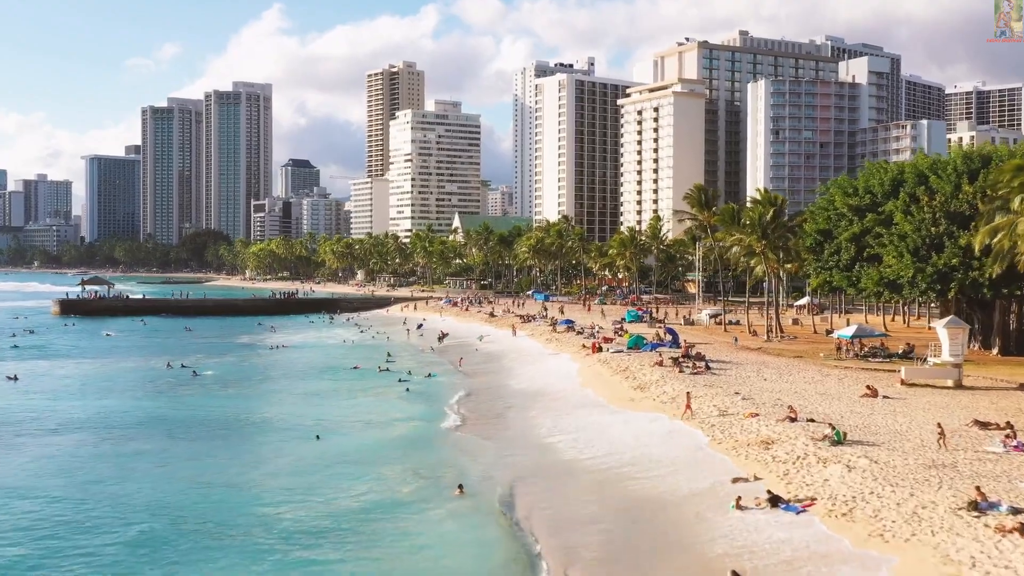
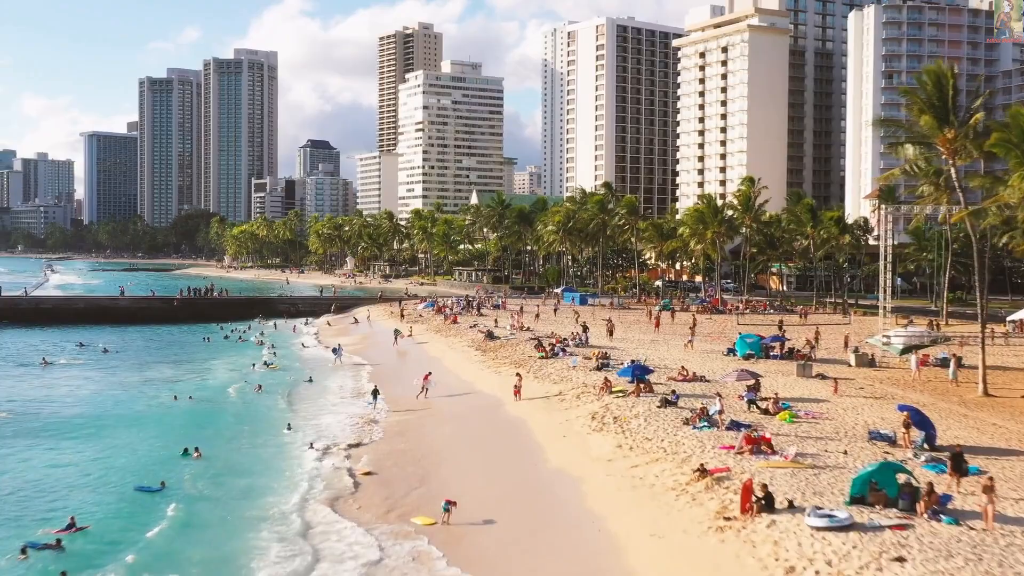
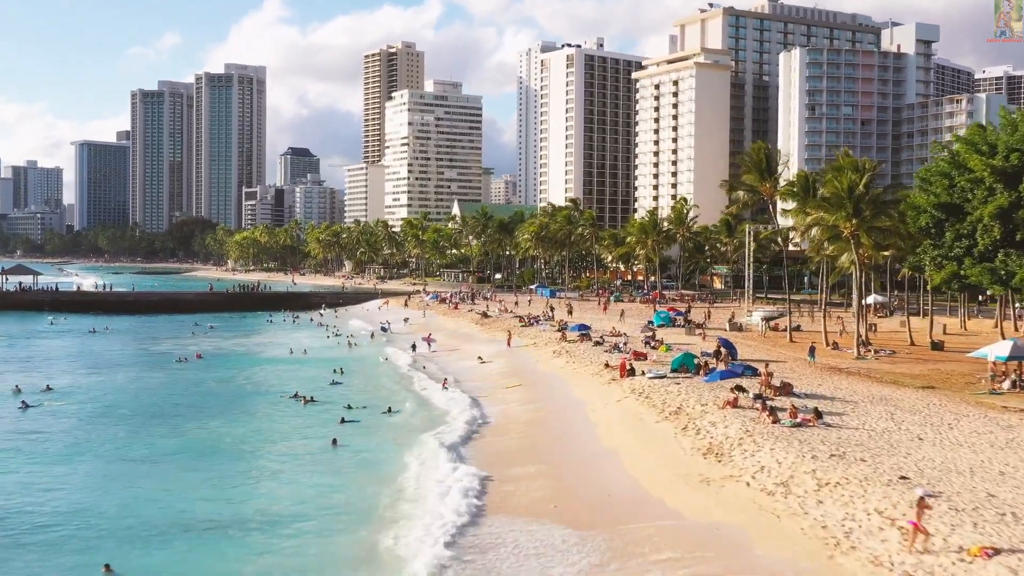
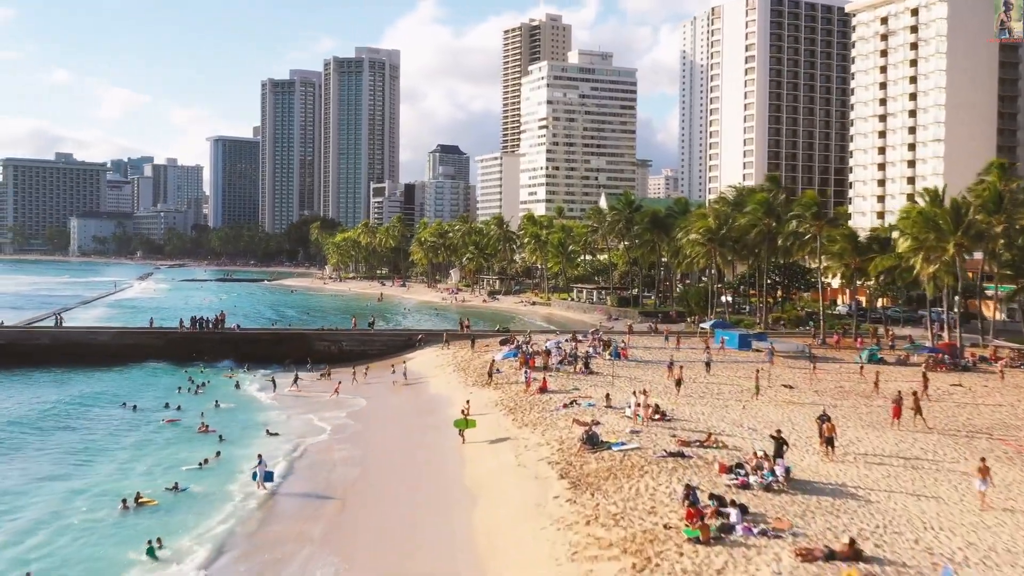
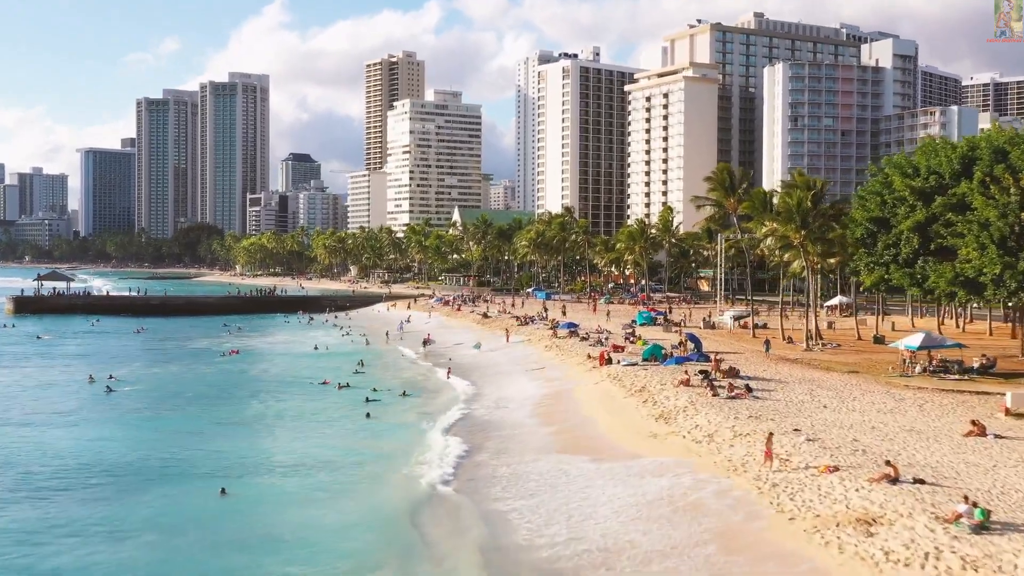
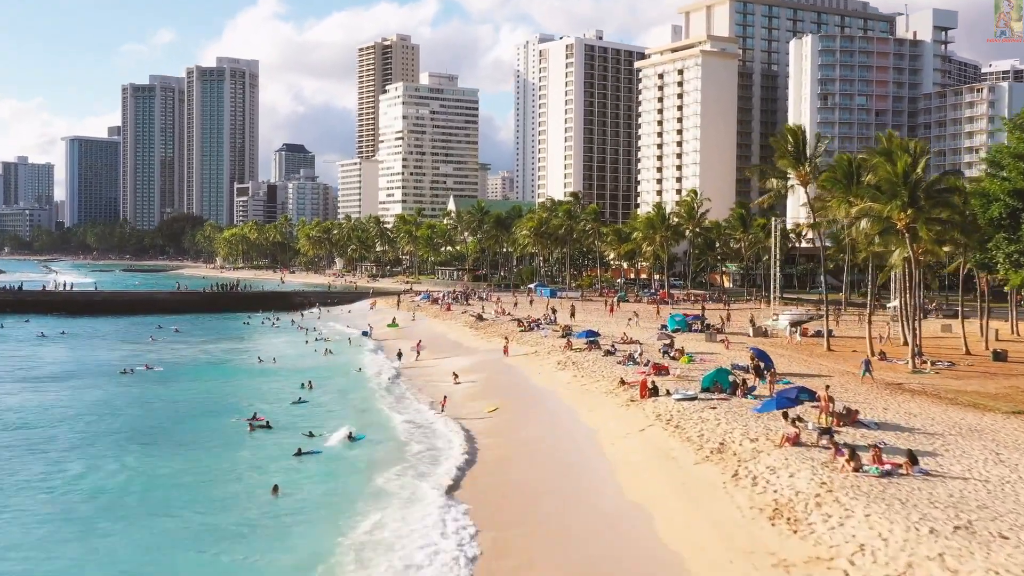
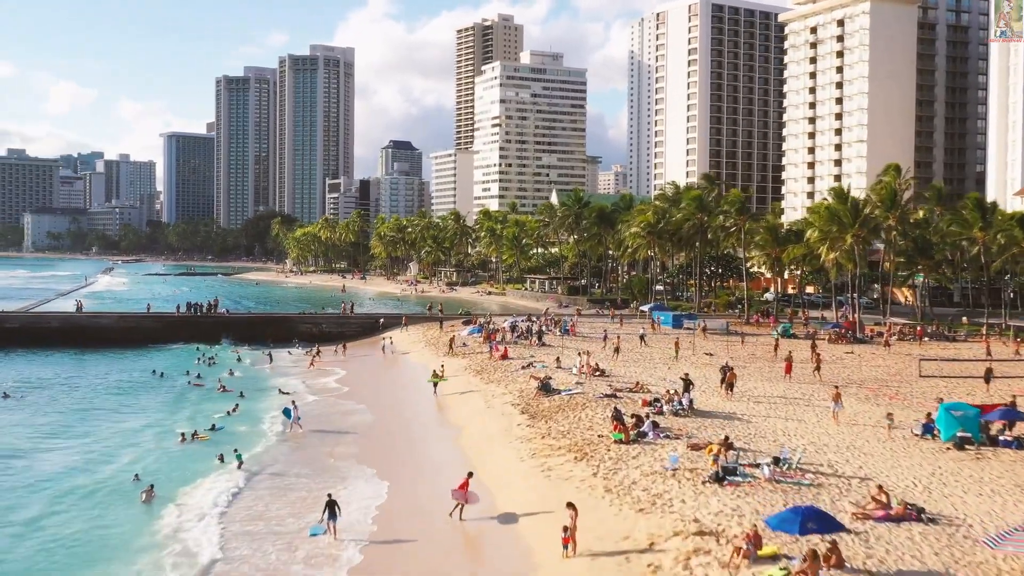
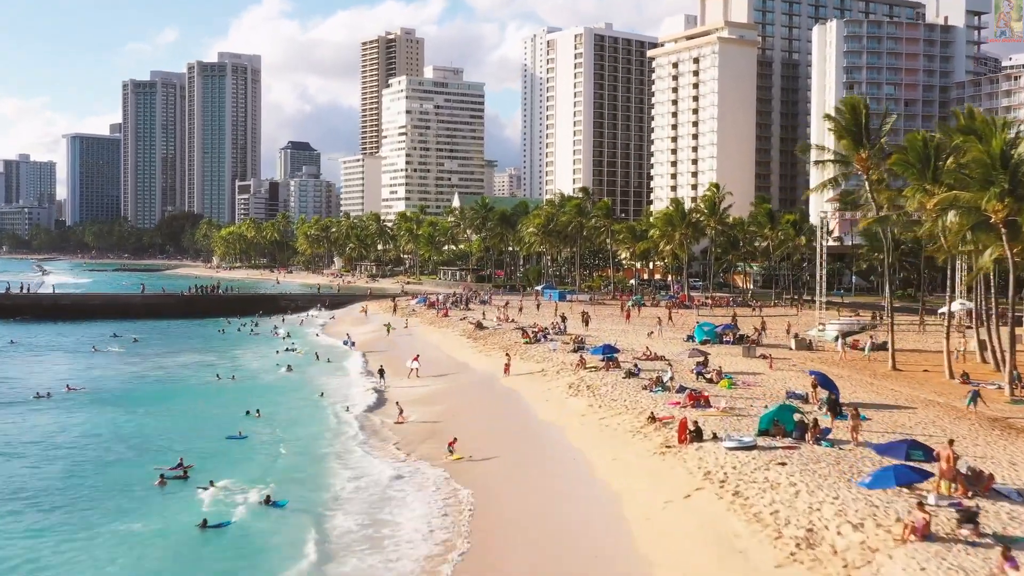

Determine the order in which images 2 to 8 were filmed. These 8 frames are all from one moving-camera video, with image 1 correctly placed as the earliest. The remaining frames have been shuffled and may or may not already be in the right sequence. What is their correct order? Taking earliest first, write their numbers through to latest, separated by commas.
5, 3, 6, 8, 2, 7, 4
